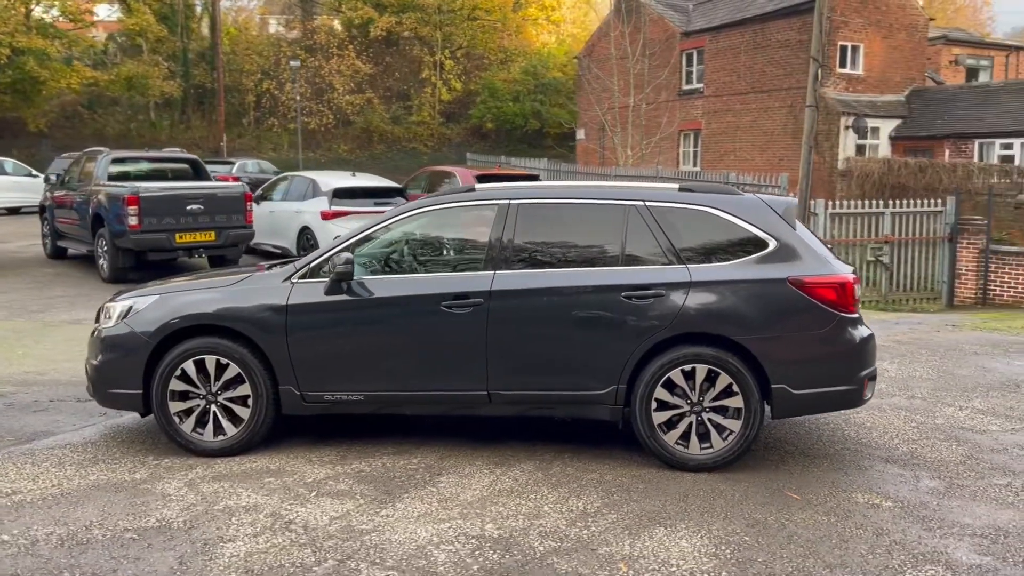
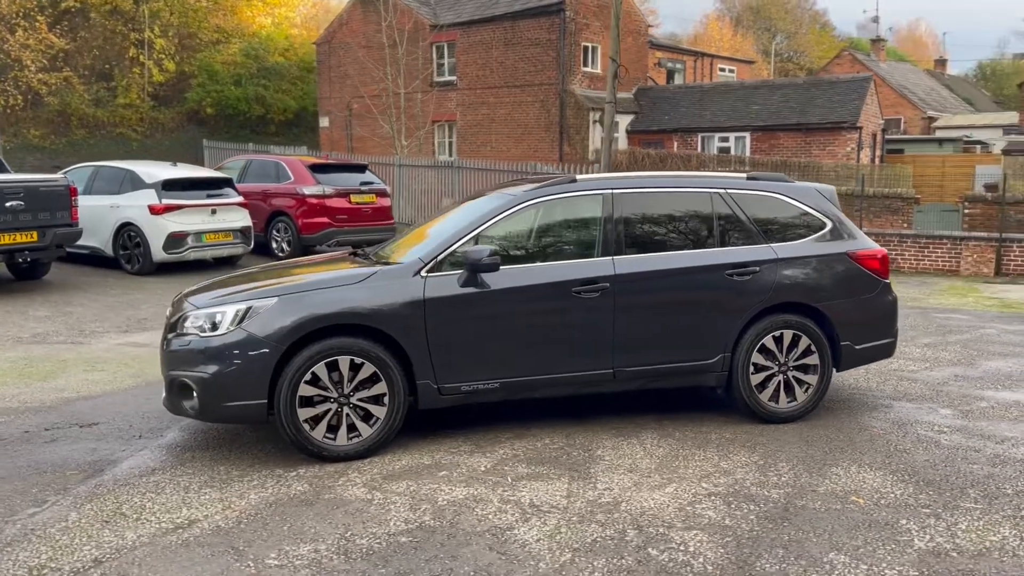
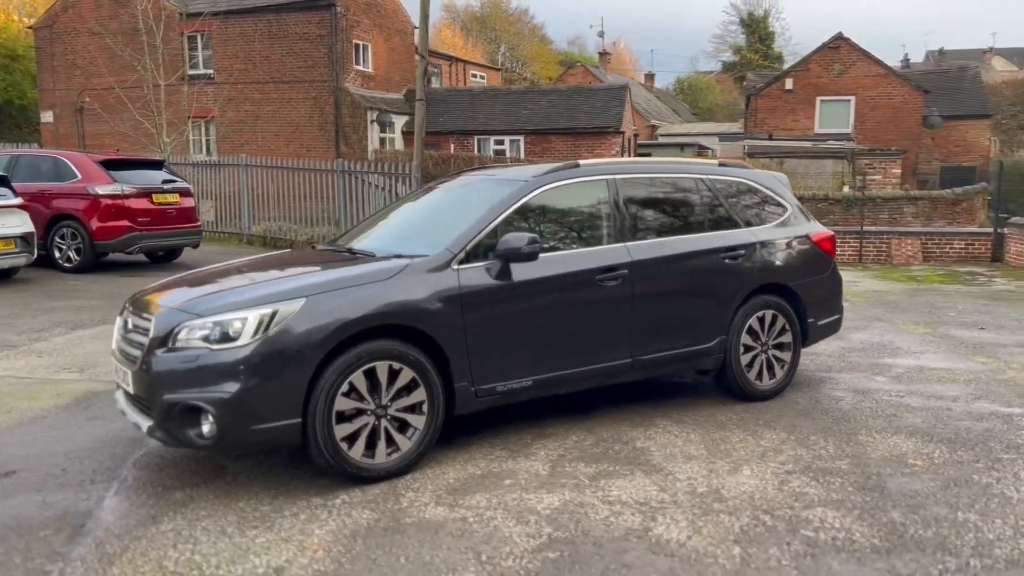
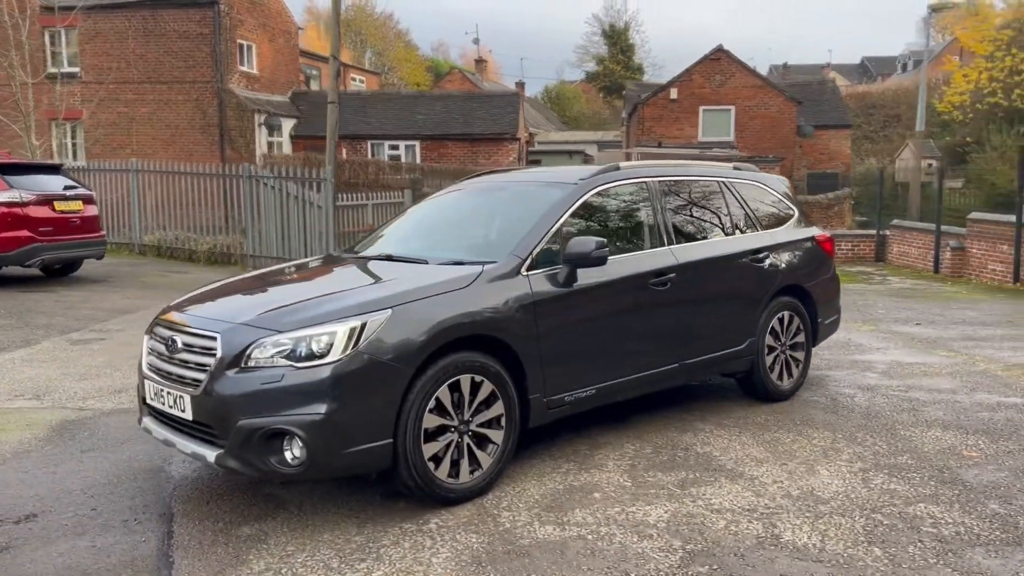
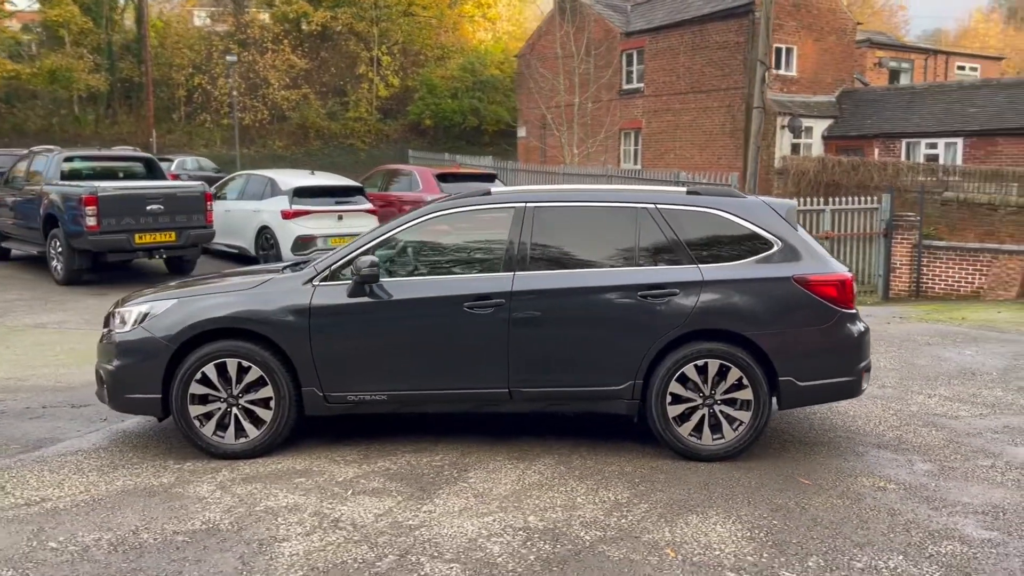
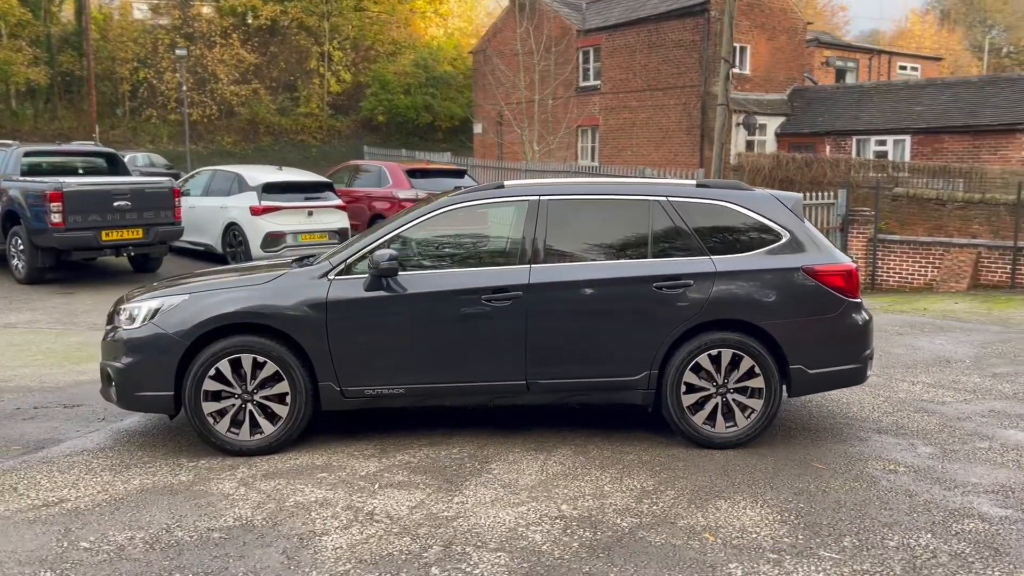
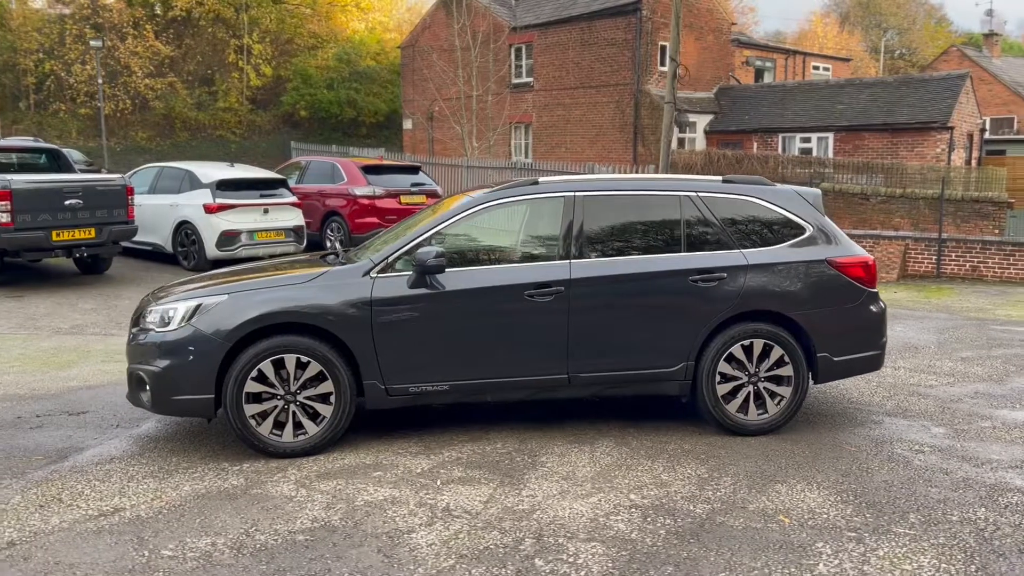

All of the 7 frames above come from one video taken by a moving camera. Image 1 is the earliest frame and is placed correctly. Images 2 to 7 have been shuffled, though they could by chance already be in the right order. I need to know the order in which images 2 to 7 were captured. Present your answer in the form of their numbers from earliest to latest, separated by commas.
5, 6, 7, 2, 3, 4
